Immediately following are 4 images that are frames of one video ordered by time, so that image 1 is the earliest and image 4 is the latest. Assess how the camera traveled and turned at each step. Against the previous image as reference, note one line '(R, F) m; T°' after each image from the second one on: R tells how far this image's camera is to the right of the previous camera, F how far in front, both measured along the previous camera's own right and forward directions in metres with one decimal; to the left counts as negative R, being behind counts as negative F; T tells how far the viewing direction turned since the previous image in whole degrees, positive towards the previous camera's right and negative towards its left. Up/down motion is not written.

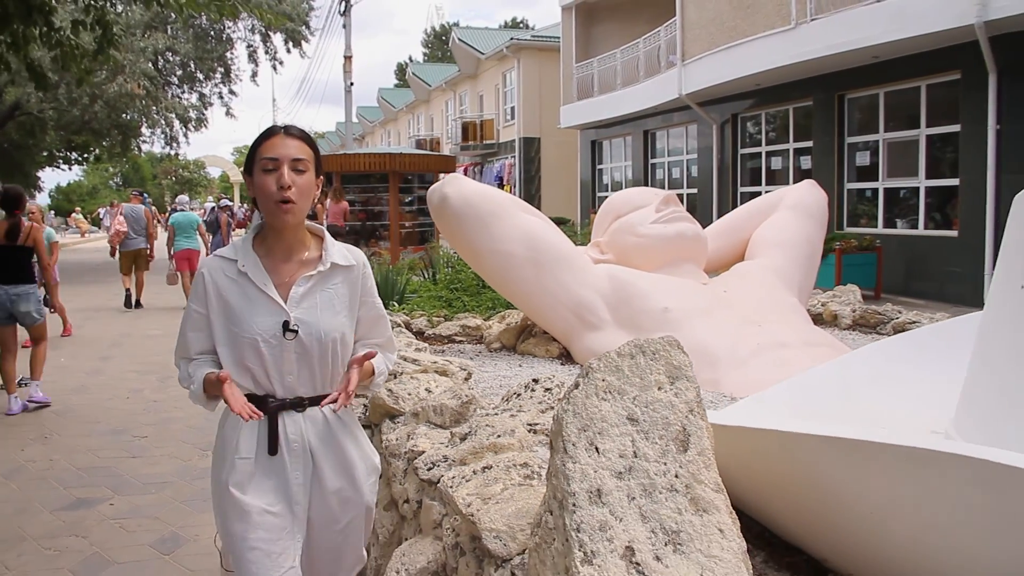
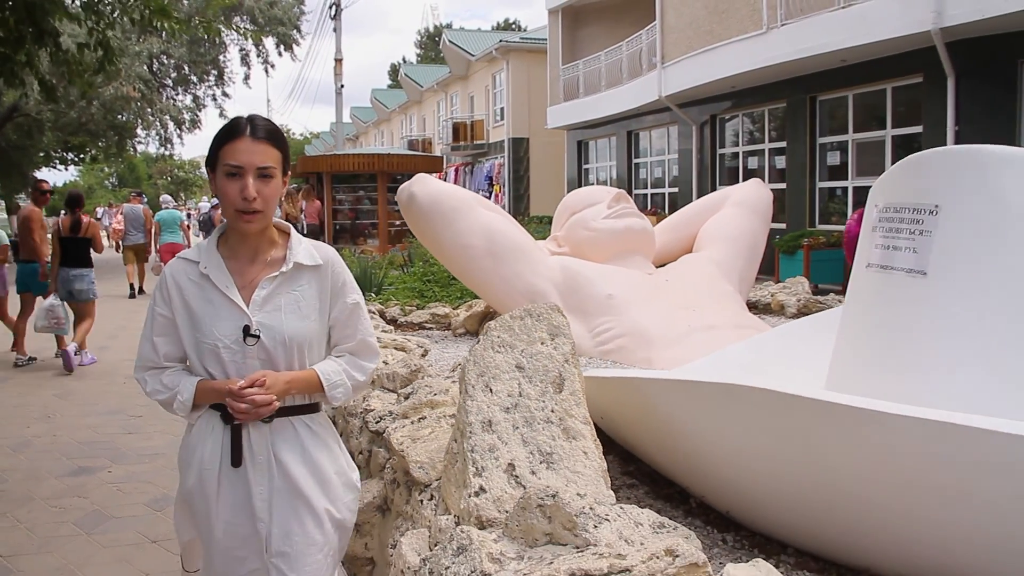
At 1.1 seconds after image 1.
(+0.2, -0.5) m; 0°
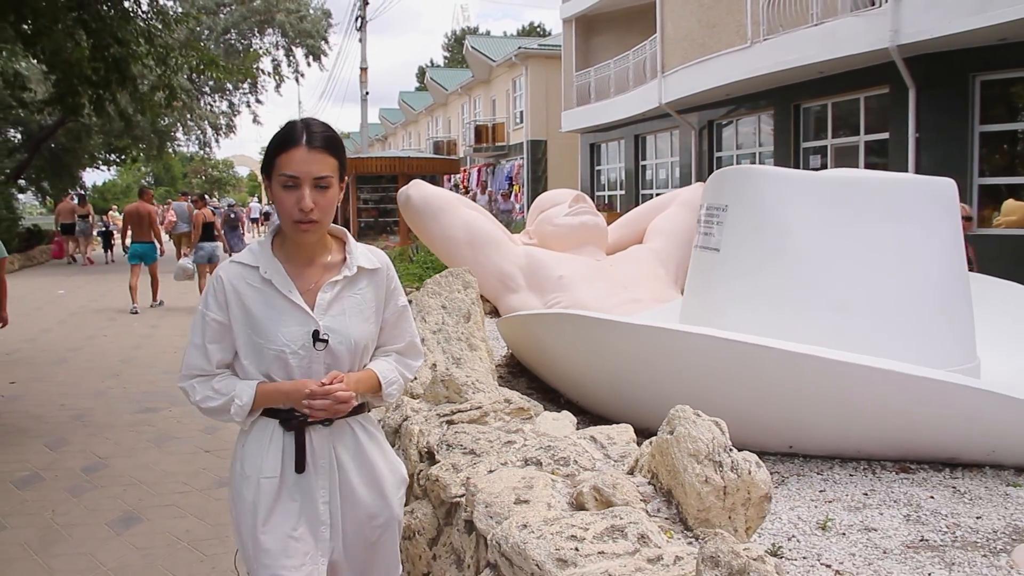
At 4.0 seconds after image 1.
(+0.4, -1.4) m; -2°
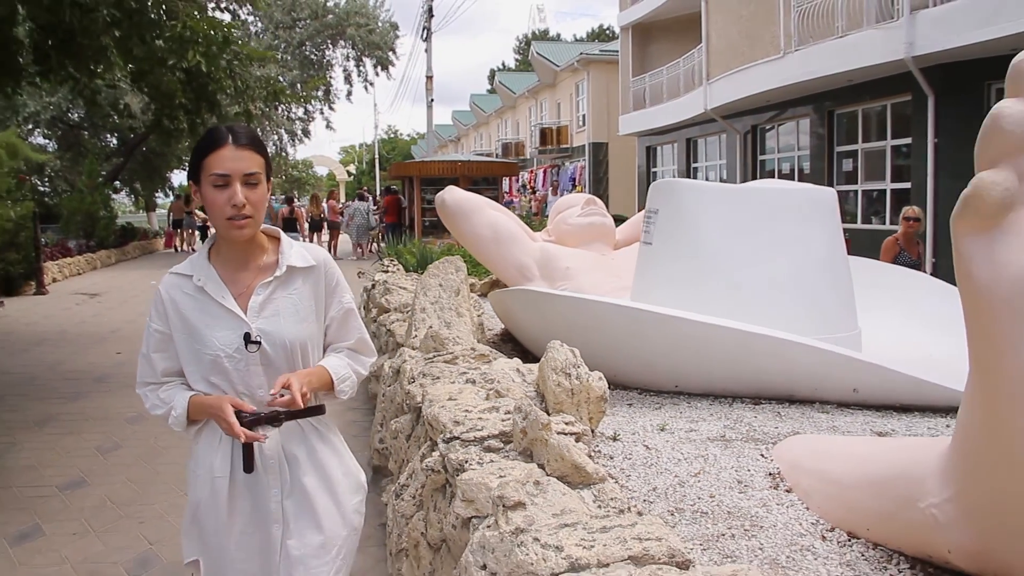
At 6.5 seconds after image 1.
(+0.5, -1.3) m; -4°
